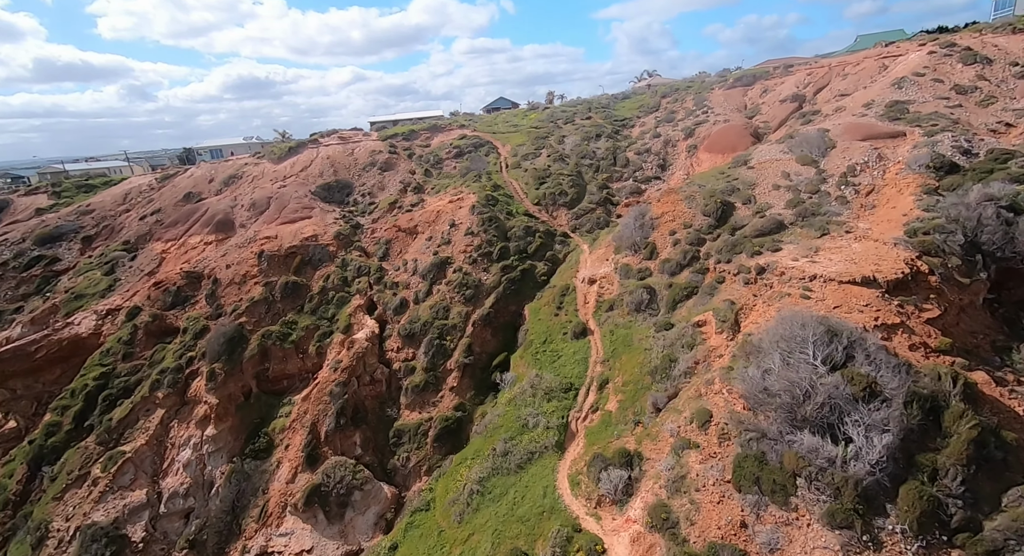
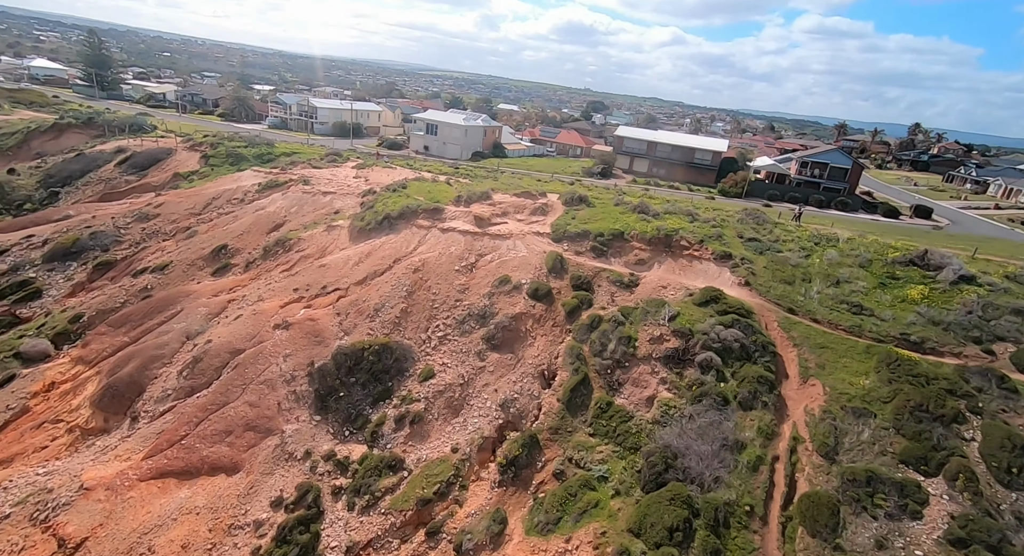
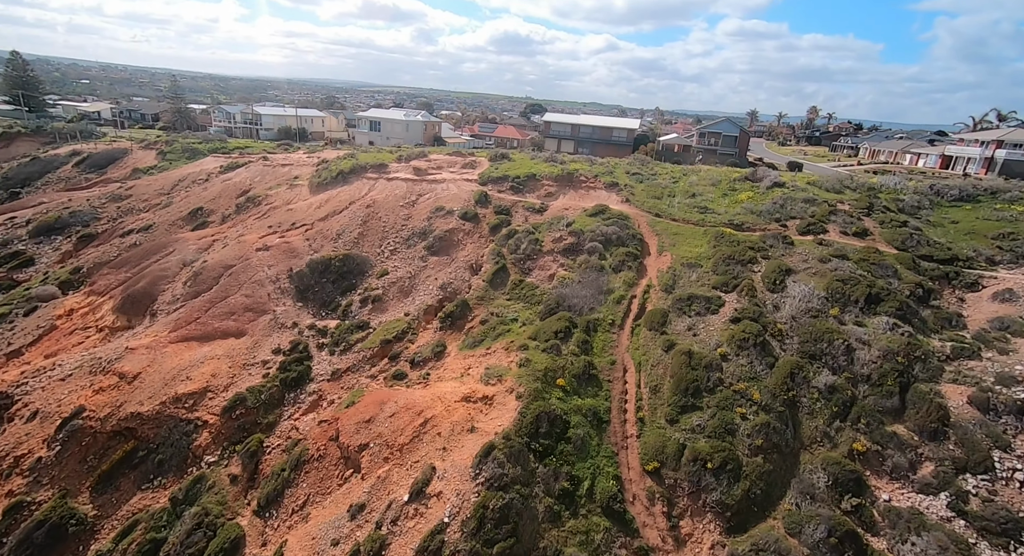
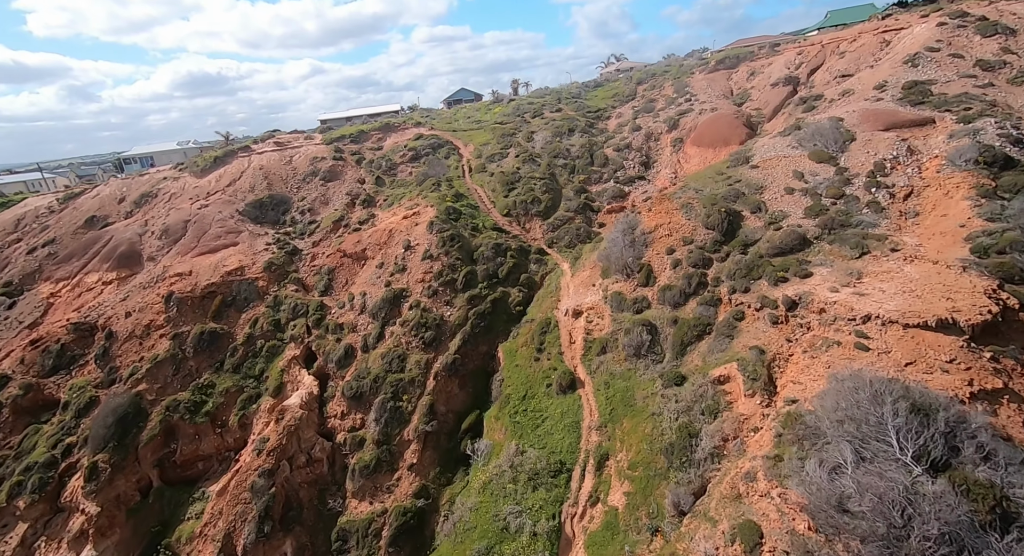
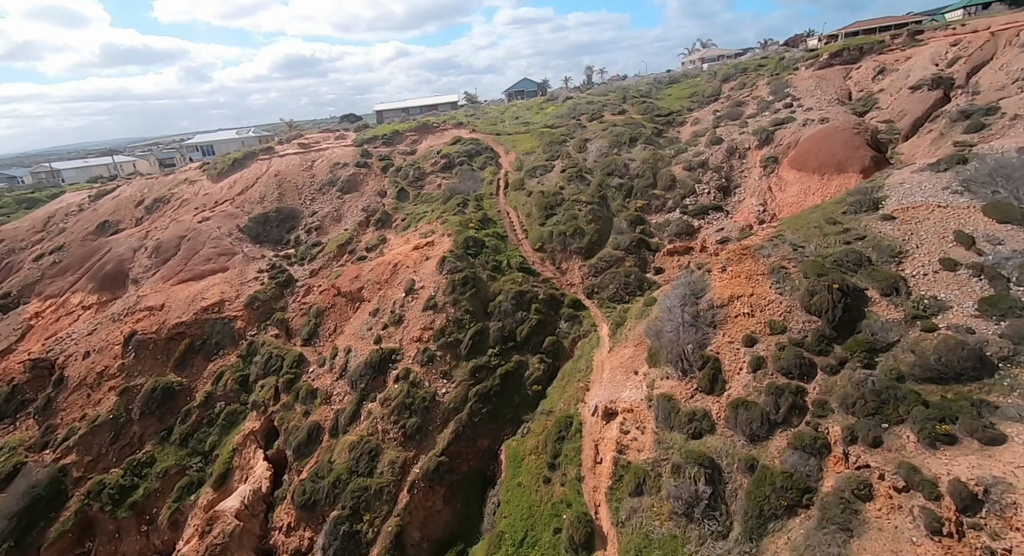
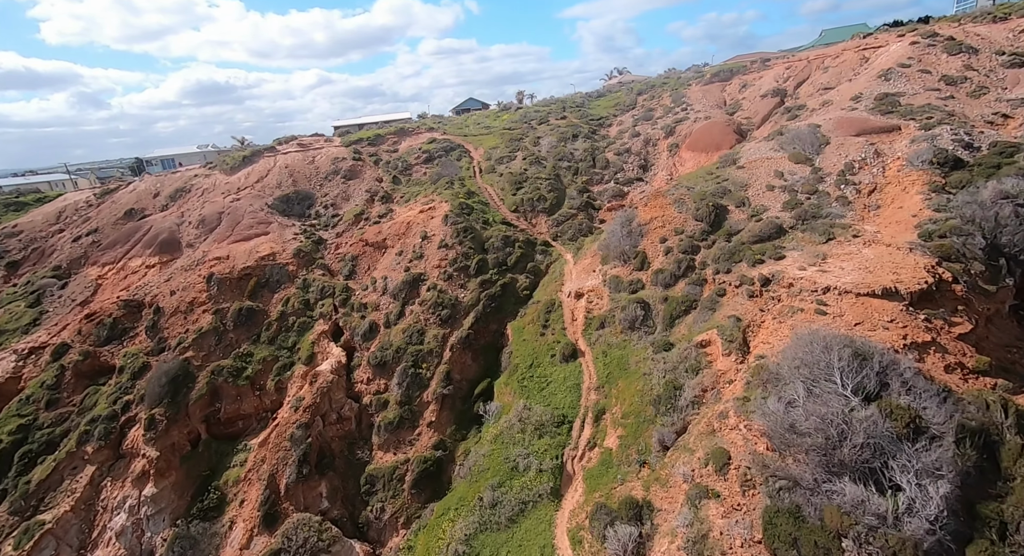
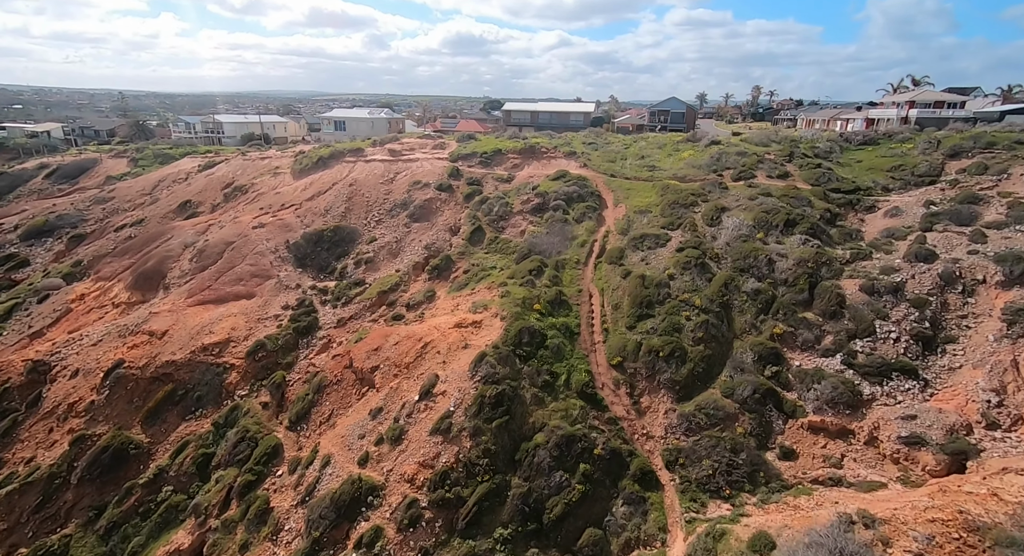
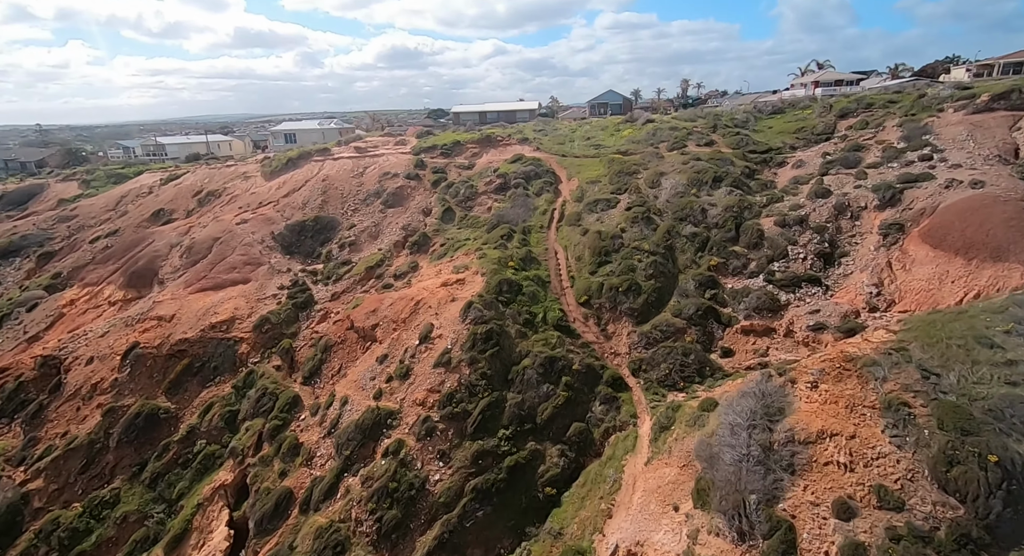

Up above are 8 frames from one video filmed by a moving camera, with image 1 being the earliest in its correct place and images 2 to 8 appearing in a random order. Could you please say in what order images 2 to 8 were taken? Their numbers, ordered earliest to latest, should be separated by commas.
6, 4, 5, 8, 7, 3, 2
